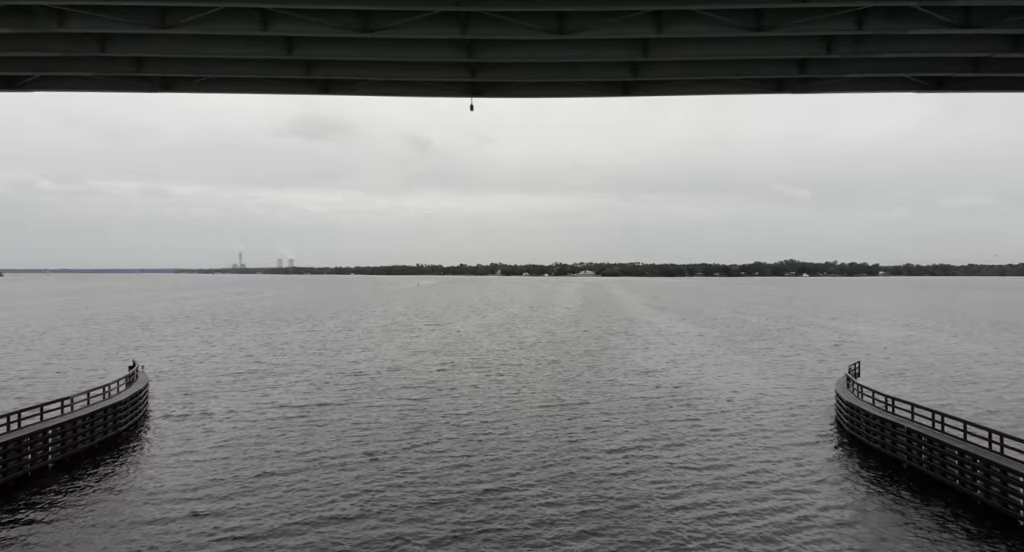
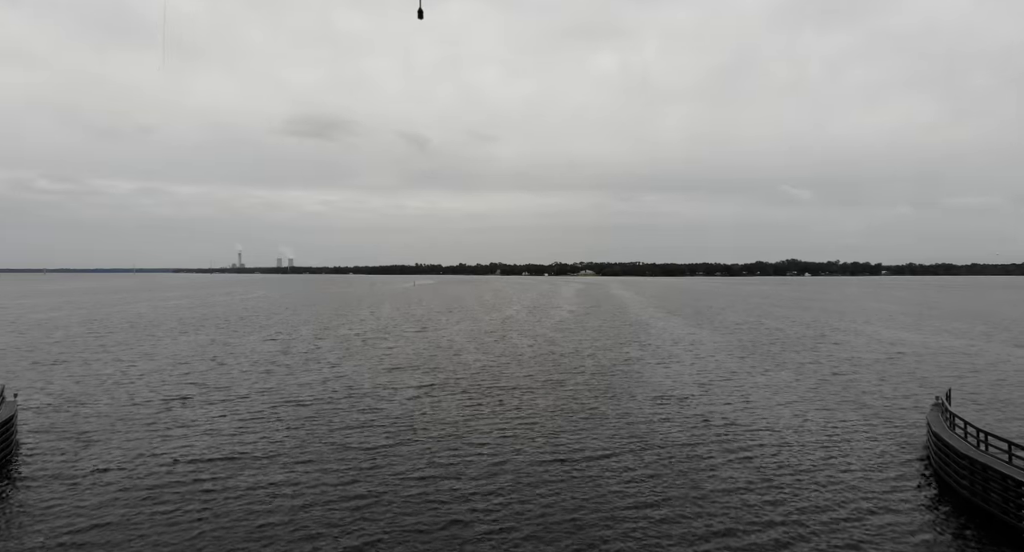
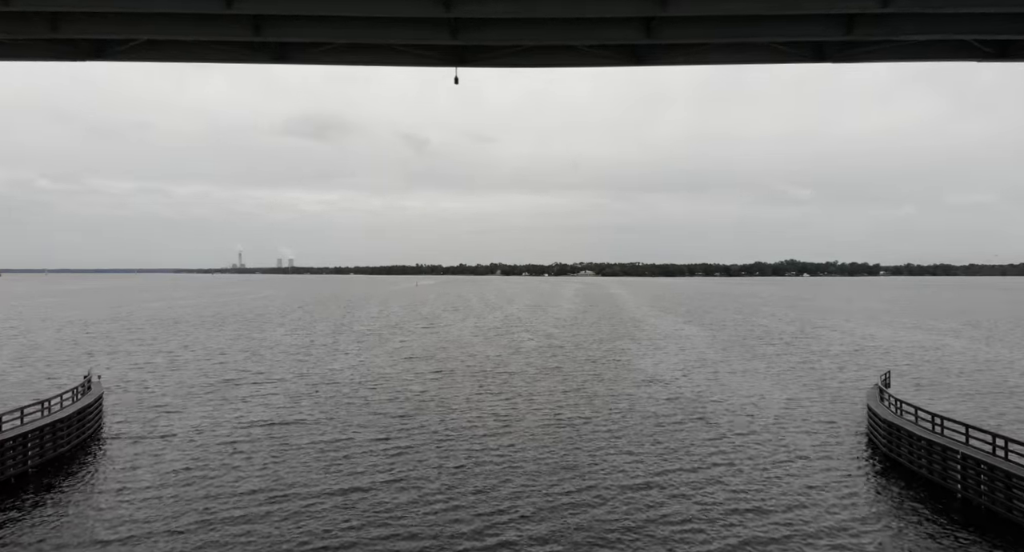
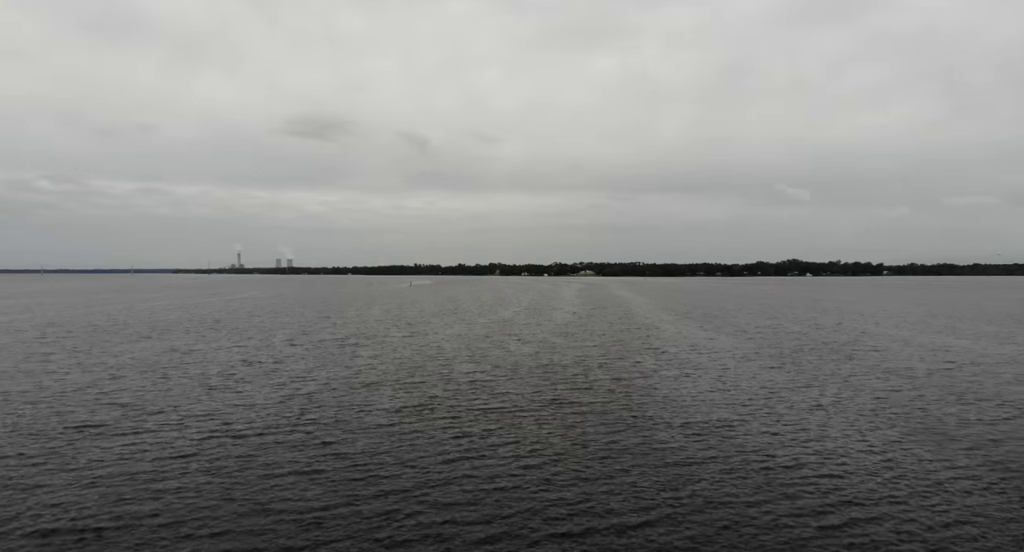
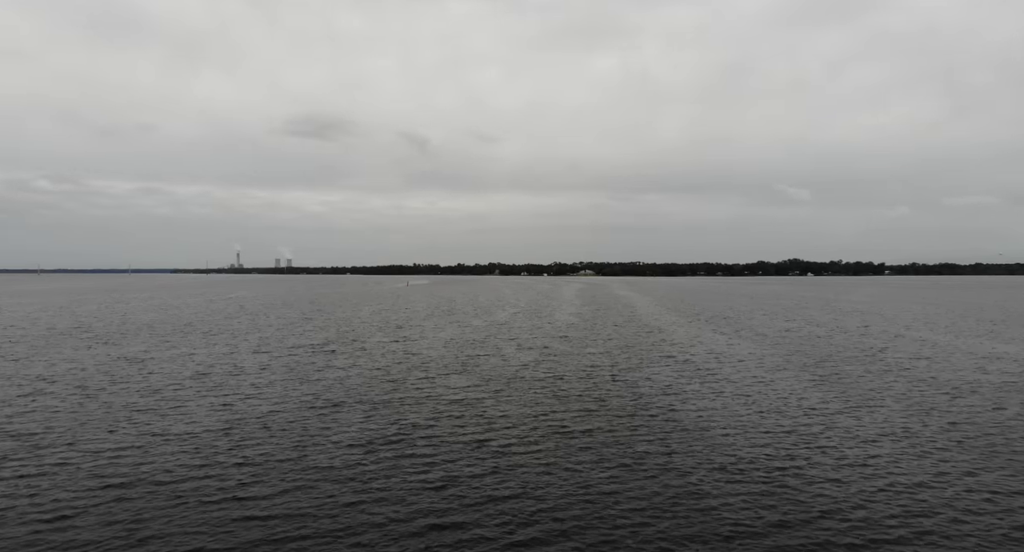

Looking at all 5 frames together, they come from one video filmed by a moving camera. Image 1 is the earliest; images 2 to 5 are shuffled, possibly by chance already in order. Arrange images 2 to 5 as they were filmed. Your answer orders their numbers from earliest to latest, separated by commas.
3, 2, 4, 5
